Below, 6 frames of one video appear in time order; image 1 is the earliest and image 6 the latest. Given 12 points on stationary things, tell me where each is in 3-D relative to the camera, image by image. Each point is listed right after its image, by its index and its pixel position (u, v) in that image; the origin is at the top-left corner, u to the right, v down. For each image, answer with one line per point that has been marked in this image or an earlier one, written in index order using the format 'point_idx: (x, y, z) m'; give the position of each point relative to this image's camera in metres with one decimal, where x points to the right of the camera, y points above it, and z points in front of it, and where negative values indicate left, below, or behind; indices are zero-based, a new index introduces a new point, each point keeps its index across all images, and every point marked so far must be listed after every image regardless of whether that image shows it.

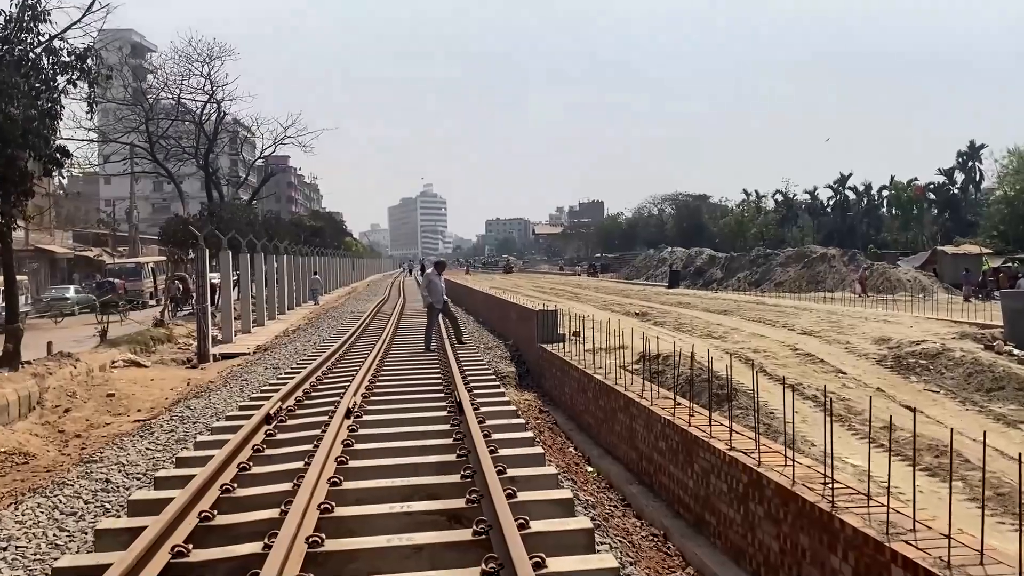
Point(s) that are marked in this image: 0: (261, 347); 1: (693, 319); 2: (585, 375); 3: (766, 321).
0: (-5.7, -1.3, +19.7) m
1: (+3.9, -0.7, +18.5) m
2: (+0.9, -1.1, +10.6) m
3: (+5.3, -0.7, +18.2) m
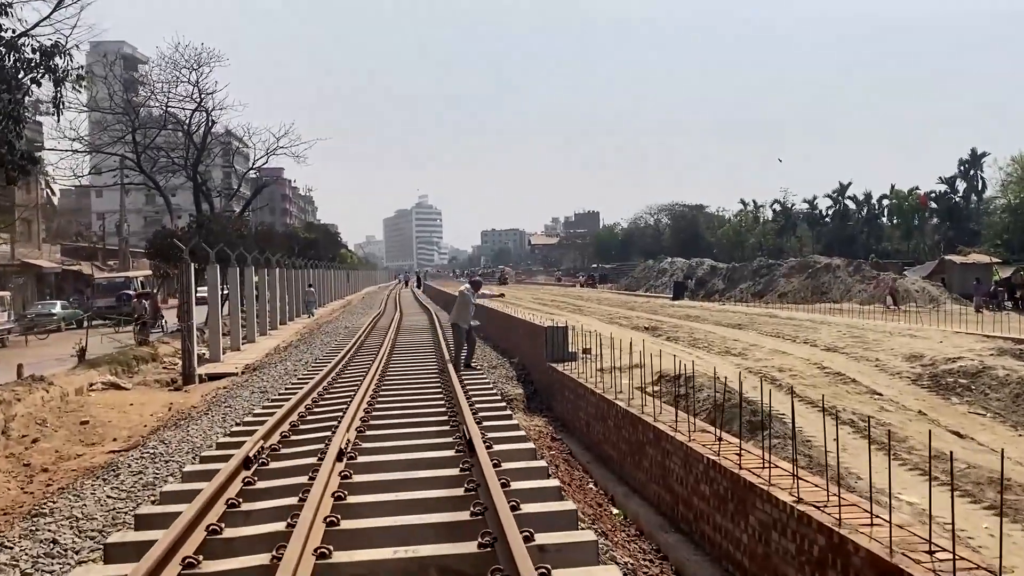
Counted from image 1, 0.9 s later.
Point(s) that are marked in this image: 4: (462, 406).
0: (-5.6, -1.7, +18.7) m
1: (+3.9, -0.9, +17.5) m
2: (+1.0, -1.2, +9.6) m
3: (+5.4, -1.0, +17.2) m
4: (-0.6, -1.5, +10.2) m
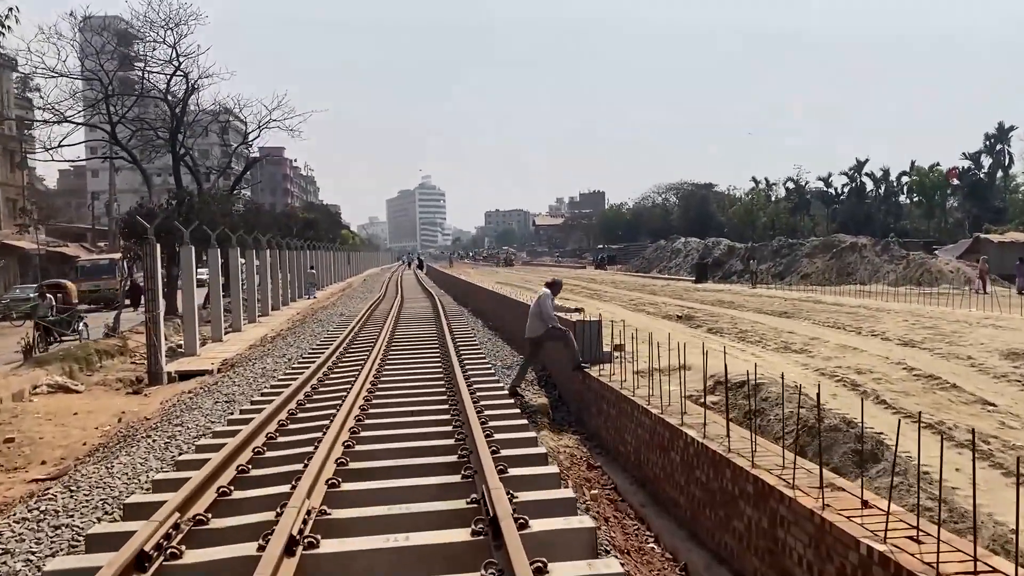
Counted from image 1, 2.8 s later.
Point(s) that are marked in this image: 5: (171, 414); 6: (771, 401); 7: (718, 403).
0: (-5.3, -1.4, +16.4) m
1: (+4.2, -0.6, +15.2) m
2: (+1.3, -1.1, +7.2) m
3: (+5.7, -0.7, +14.8) m
4: (-0.3, -1.4, +7.8) m
5: (-4.1, -1.5, +10.5) m
6: (+2.6, -1.1, +8.9) m
7: (+2.2, -1.3, +9.4) m
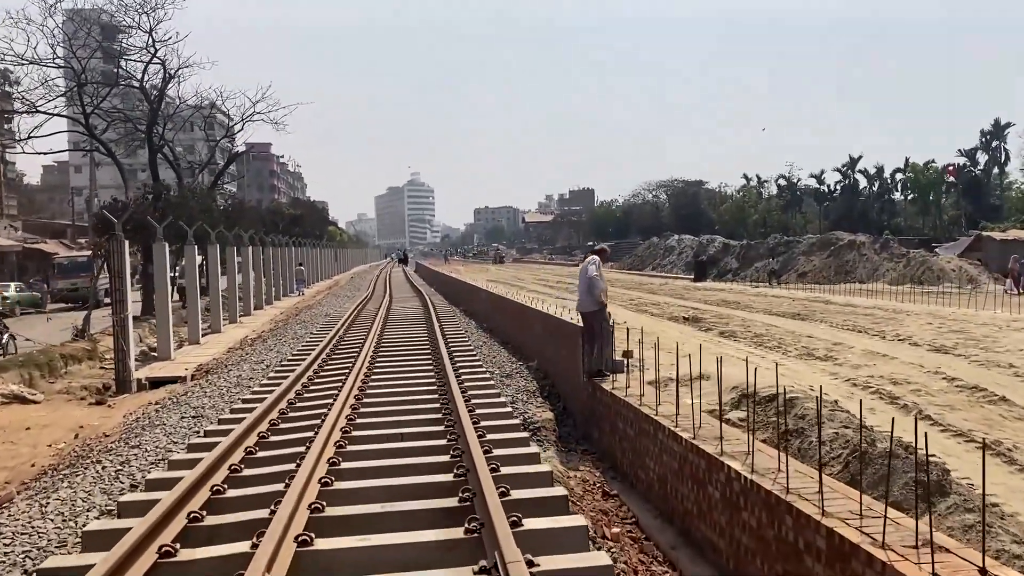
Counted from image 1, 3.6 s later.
0: (-5.4, -1.4, +15.2) m
1: (+4.2, -0.7, +14.1) m
2: (+1.3, -1.2, +6.2) m
3: (+5.6, -0.7, +13.8) m
4: (-0.3, -1.4, +6.7) m
5: (-4.1, -1.5, +9.4) m
6: (+2.7, -1.2, +7.8) m
7: (+2.2, -1.3, +8.4) m
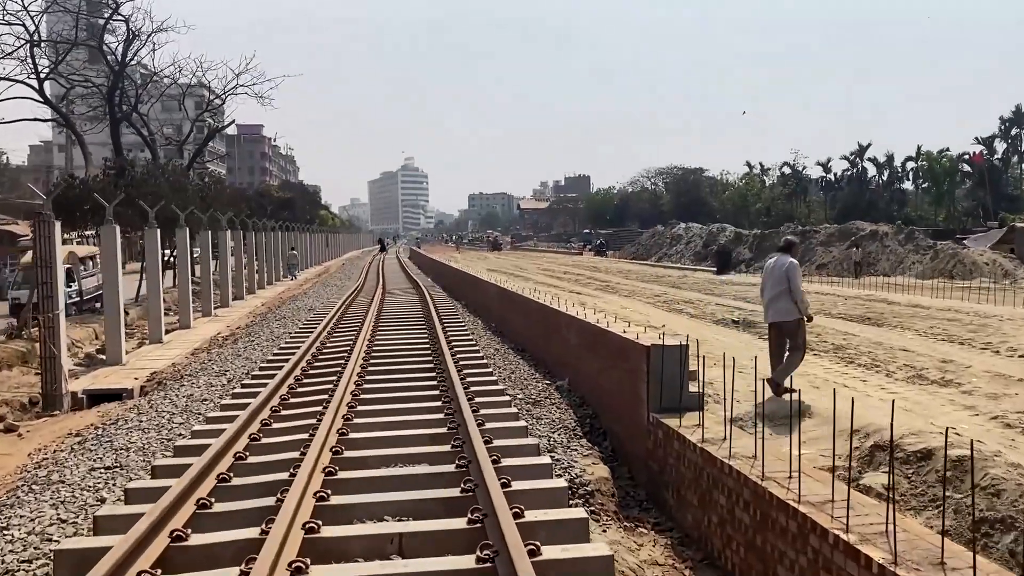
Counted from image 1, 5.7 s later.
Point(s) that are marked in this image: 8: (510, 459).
0: (-5.1, -1.3, +12.6) m
1: (+4.4, -0.7, +11.6) m
2: (+1.7, -1.3, +3.6) m
3: (+5.9, -0.7, +11.3) m
4: (+0.1, -1.5, +4.1) m
5: (-3.8, -1.5, +6.8) m
6: (+3.0, -1.3, +5.2) m
7: (+2.6, -1.4, +5.8) m
8: (+0.1, -1.3, +6.1) m
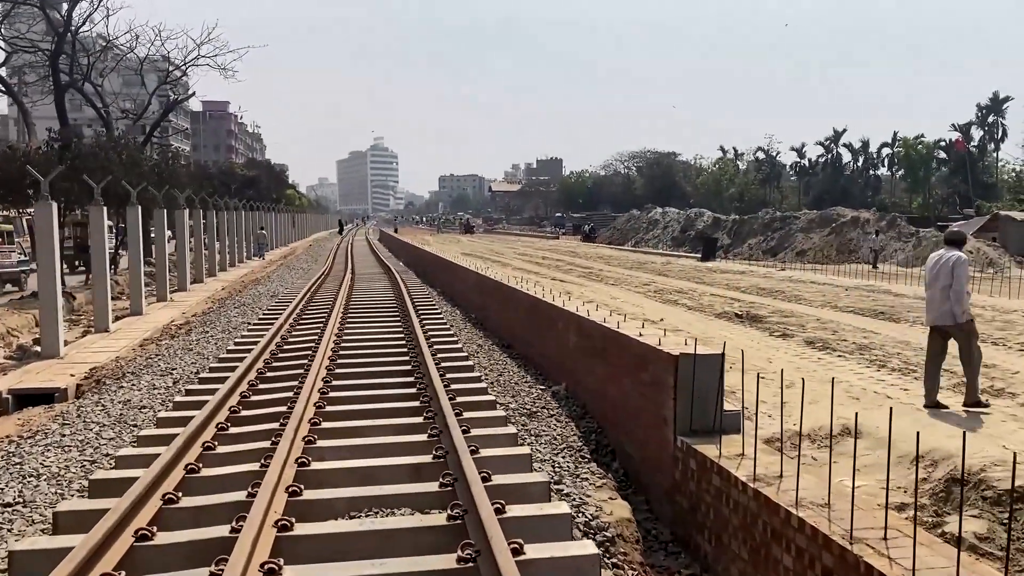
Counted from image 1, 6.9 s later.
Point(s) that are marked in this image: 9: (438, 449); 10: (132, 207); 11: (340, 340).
0: (-5.3, -1.1, +11.2) m
1: (+4.3, -0.6, +10.5) m
2: (+1.8, -1.3, +2.4) m
3: (+5.7, -0.6, +10.2) m
4: (+0.1, -1.5, +2.9) m
5: (-3.8, -1.5, +5.4) m
6: (+3.0, -1.3, +4.1) m
7: (+2.6, -1.4, +4.6) m
8: (+0.1, -1.3, +4.9) m
9: (-0.5, -1.2, +5.9) m
10: (-7.5, +1.6, +17.4) m
11: (-2.2, -0.9, +11.0) m
